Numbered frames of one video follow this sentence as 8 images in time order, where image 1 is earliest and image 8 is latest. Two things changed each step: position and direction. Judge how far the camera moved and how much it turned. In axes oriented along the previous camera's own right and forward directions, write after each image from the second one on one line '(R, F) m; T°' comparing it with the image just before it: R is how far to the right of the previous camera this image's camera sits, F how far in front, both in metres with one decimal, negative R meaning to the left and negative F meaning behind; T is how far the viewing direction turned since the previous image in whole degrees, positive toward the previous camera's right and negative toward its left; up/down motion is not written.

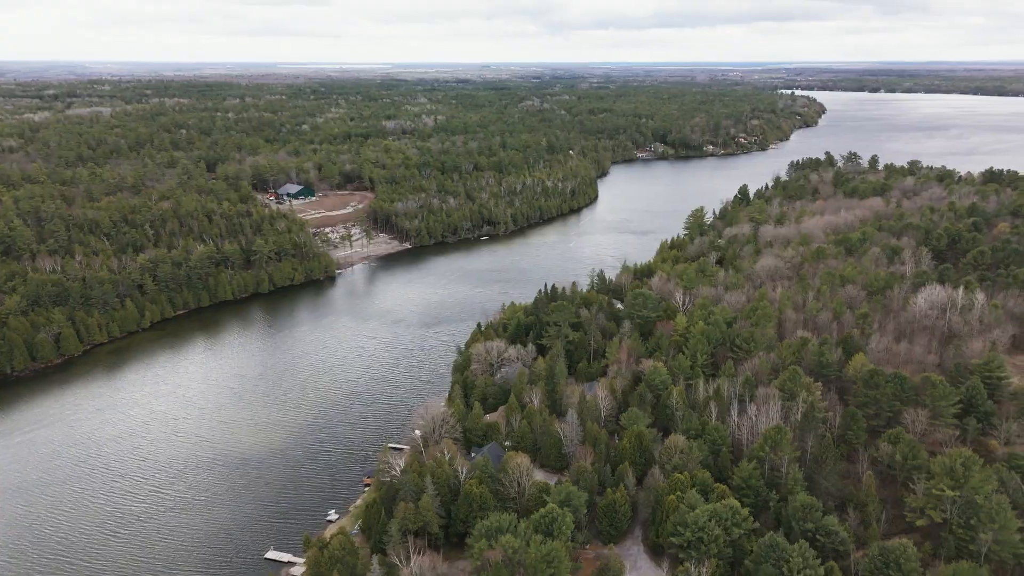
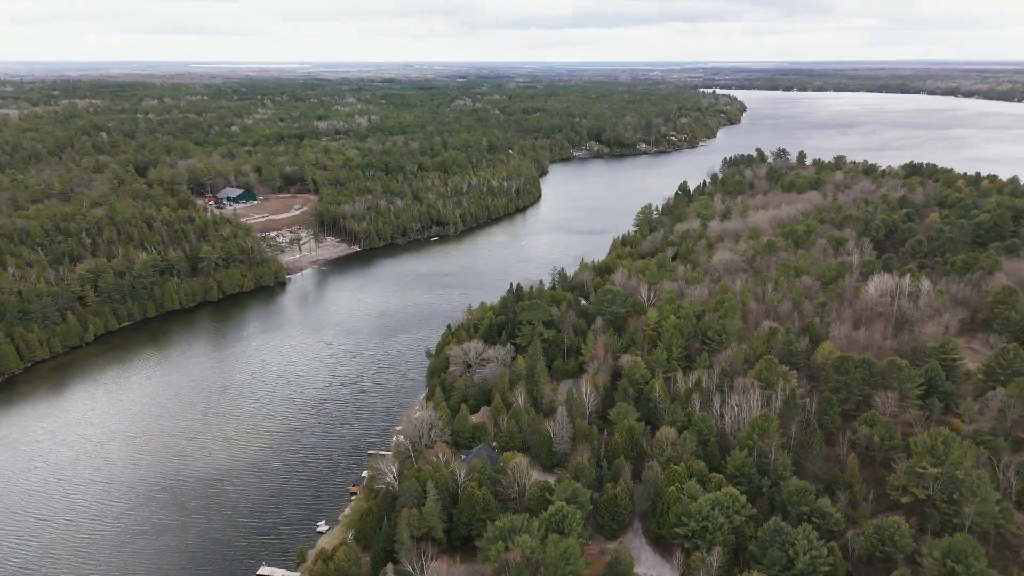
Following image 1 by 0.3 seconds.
(-1.6, +0.1) m; +5°
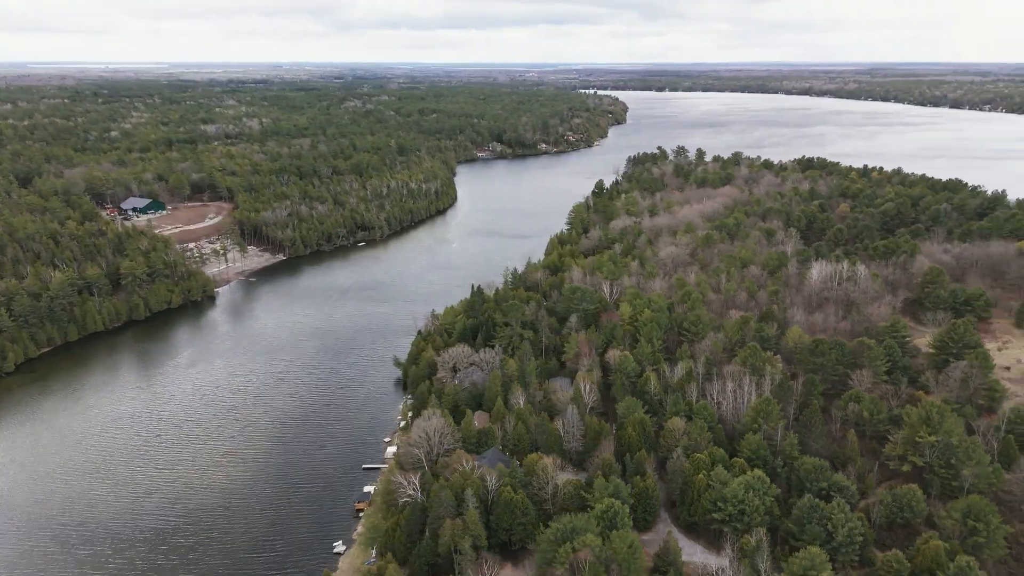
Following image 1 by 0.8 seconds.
(-3.4, +0.4) m; +9°
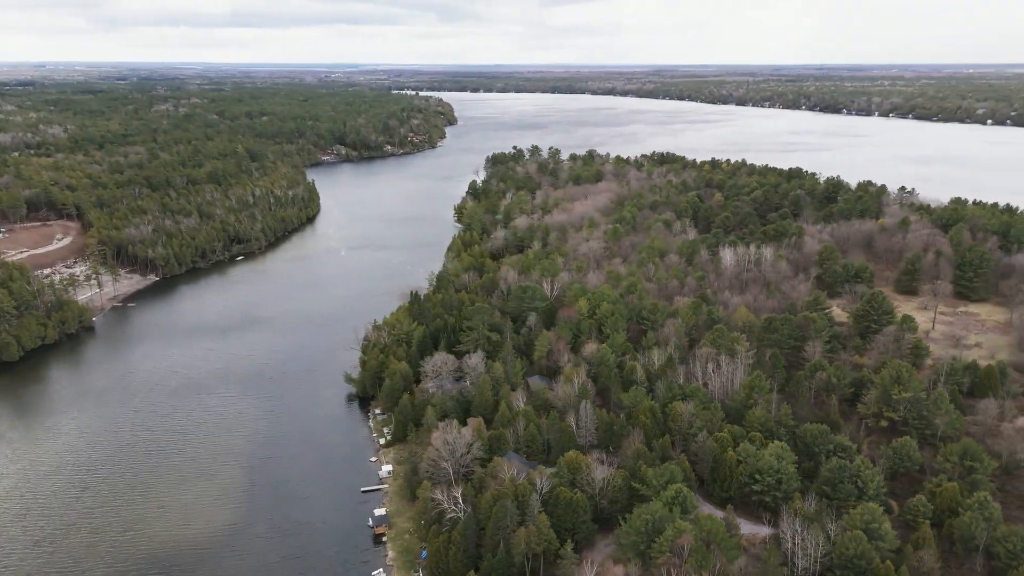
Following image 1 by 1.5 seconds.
(-5.2, +0.8) m; +14°
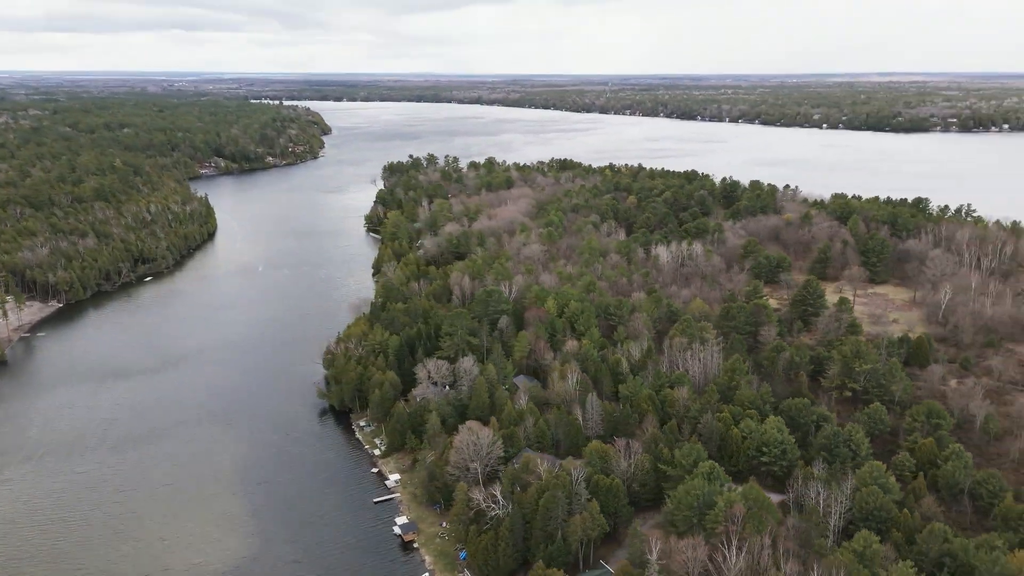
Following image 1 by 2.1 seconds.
(-4.0, -0.2) m; +10°
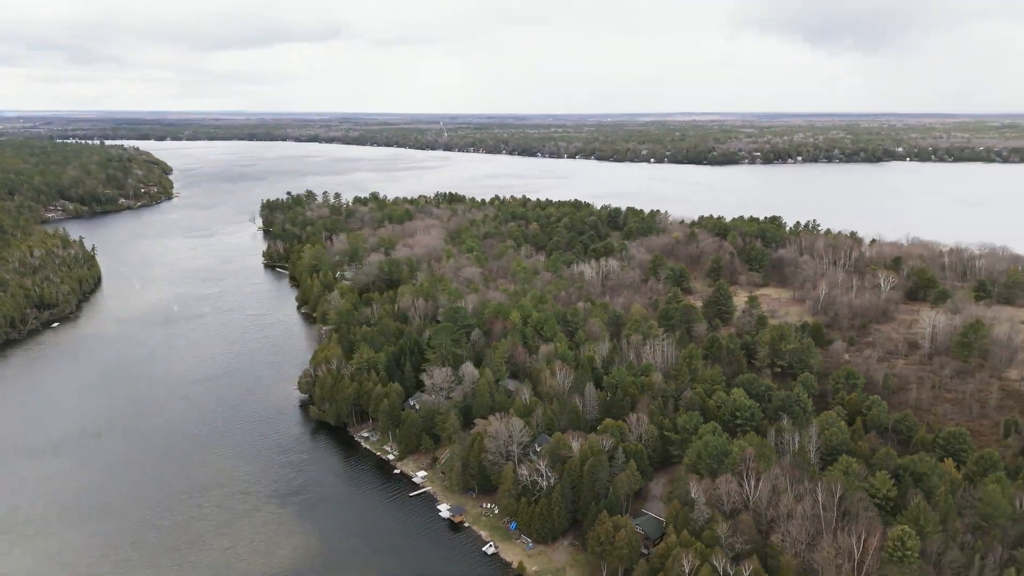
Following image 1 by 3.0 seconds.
(-5.7, -2.5) m; +13°
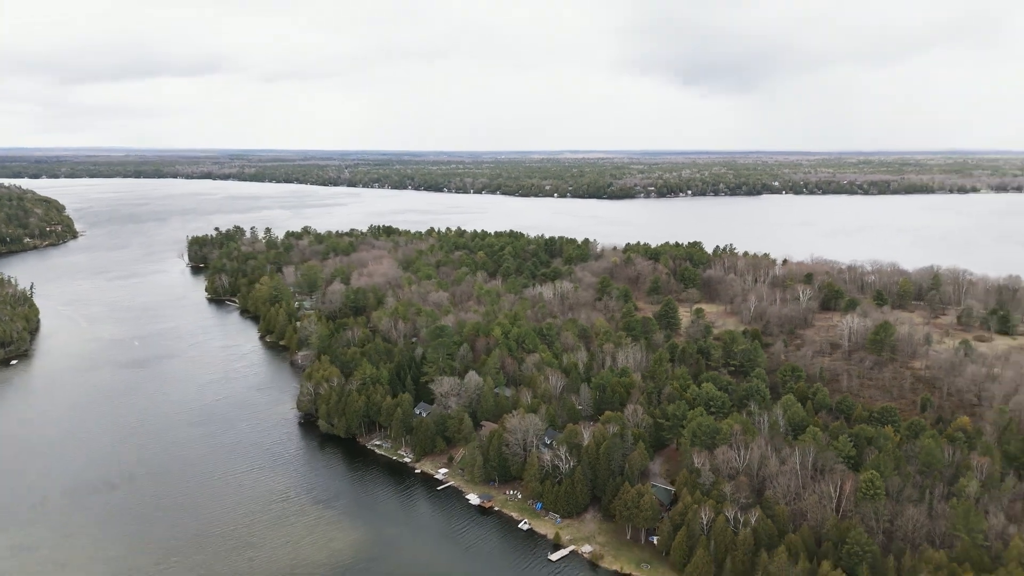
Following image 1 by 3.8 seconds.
(-4.1, -3.0) m; +8°
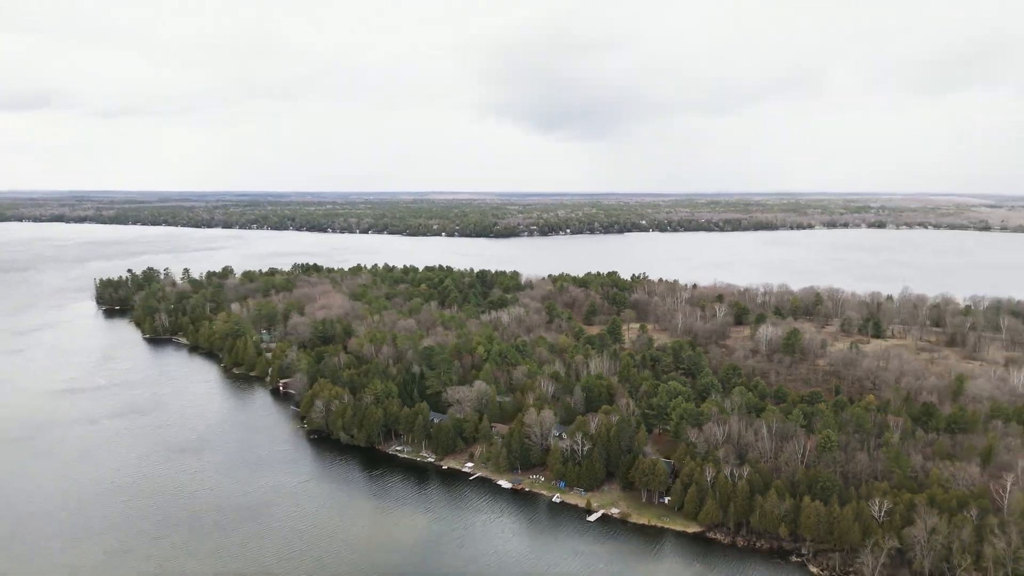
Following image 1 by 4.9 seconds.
(-6.1, -4.3) m; +10°
